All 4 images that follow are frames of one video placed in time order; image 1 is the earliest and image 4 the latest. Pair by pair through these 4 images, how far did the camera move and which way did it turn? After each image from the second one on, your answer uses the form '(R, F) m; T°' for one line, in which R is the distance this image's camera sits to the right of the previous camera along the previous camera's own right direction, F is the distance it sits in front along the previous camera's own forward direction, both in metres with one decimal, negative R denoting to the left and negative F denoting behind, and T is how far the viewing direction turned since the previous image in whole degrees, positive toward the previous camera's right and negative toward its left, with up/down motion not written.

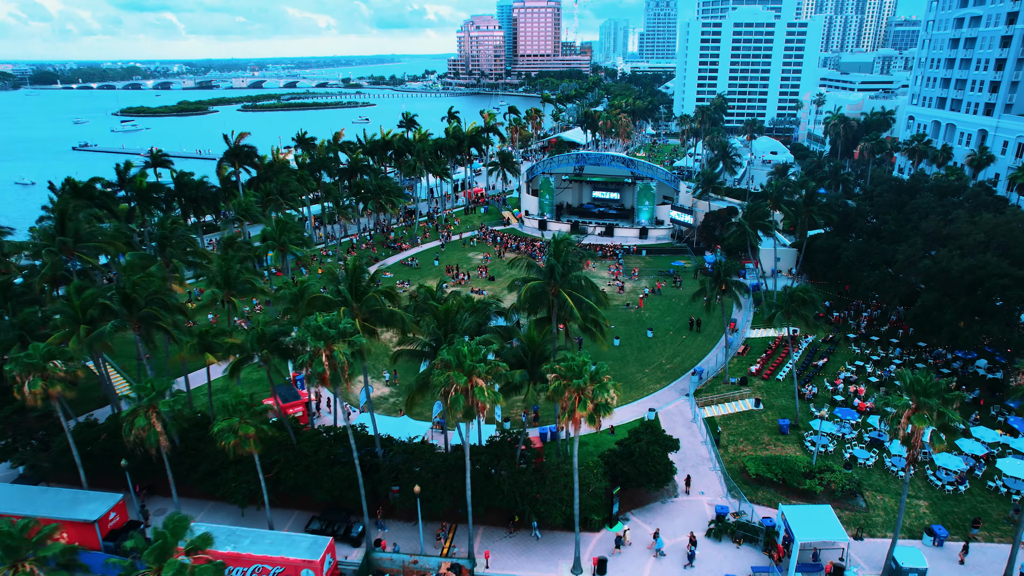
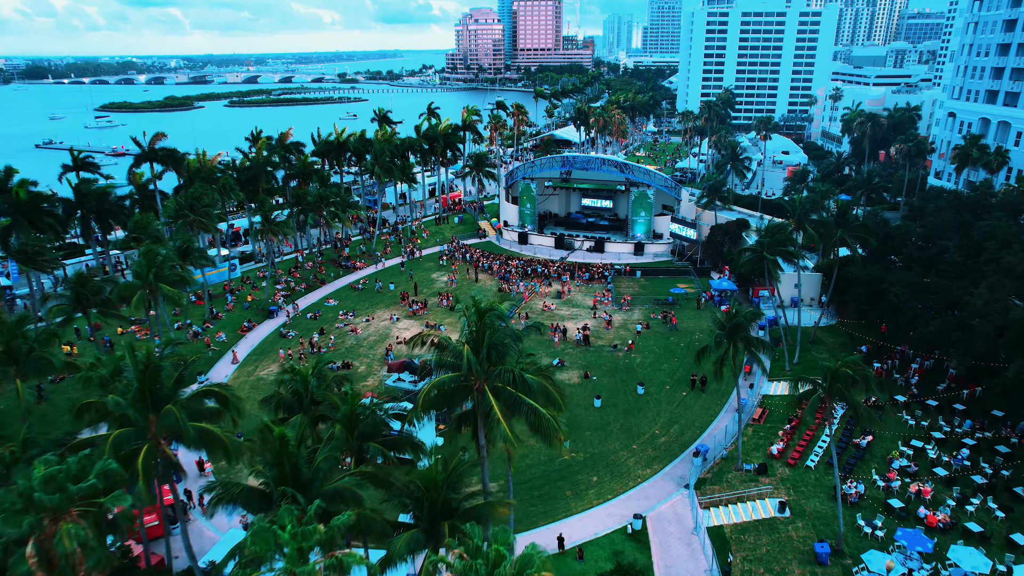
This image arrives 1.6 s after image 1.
(+3.2, +11.0) m; 0°
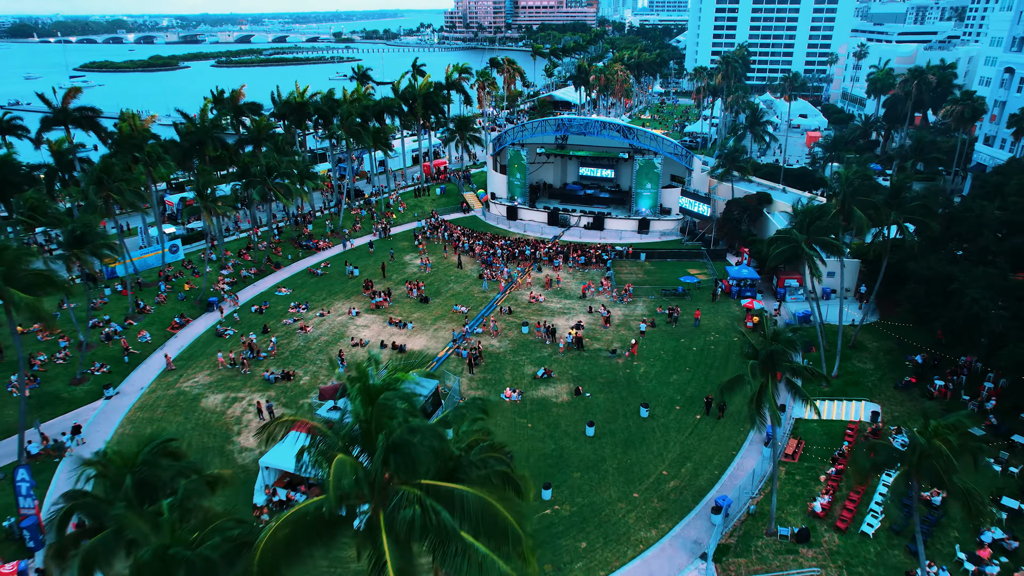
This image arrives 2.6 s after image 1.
(+1.5, +8.3) m; 0°
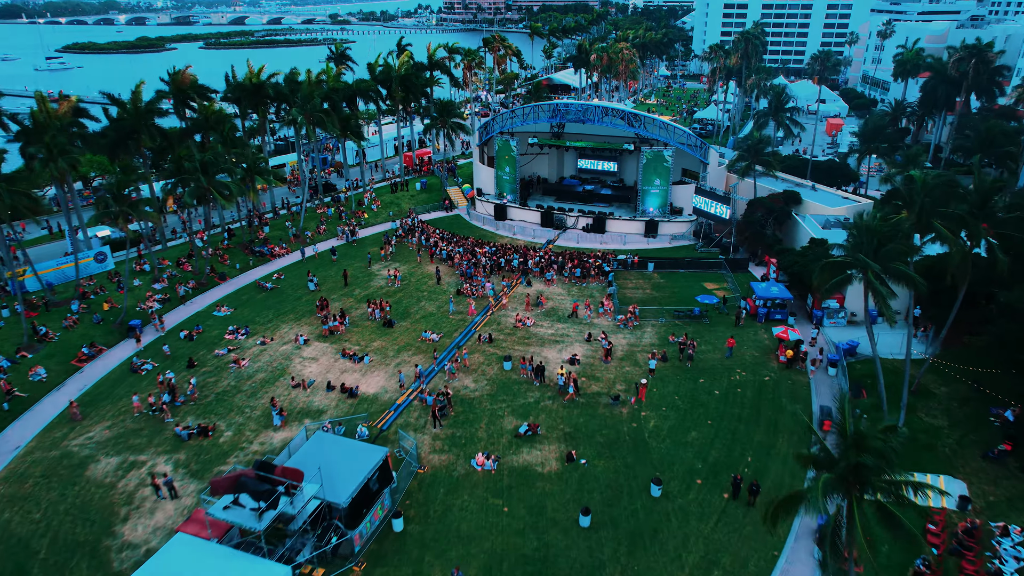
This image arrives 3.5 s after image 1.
(+1.2, +7.9) m; 0°
